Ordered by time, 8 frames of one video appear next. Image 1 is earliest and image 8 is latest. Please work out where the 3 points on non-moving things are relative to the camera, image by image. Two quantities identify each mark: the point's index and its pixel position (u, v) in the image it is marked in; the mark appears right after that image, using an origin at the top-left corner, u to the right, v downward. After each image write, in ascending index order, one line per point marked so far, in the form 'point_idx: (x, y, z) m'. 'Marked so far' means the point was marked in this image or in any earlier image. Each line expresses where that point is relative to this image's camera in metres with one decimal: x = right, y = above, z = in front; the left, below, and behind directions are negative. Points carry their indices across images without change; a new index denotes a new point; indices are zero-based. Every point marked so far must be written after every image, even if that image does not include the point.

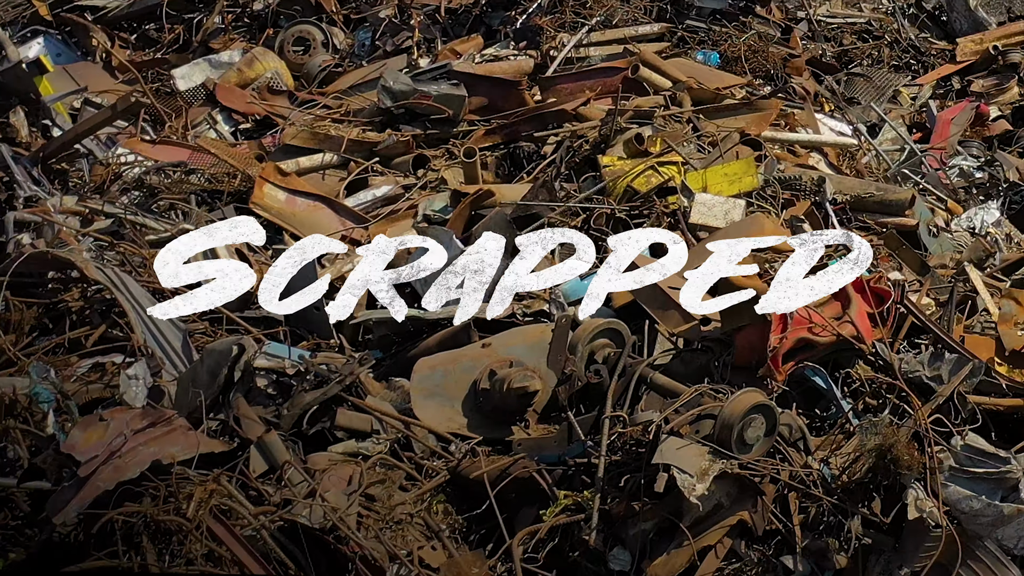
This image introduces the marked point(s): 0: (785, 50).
0: (+1.9, +1.6, +6.0) m
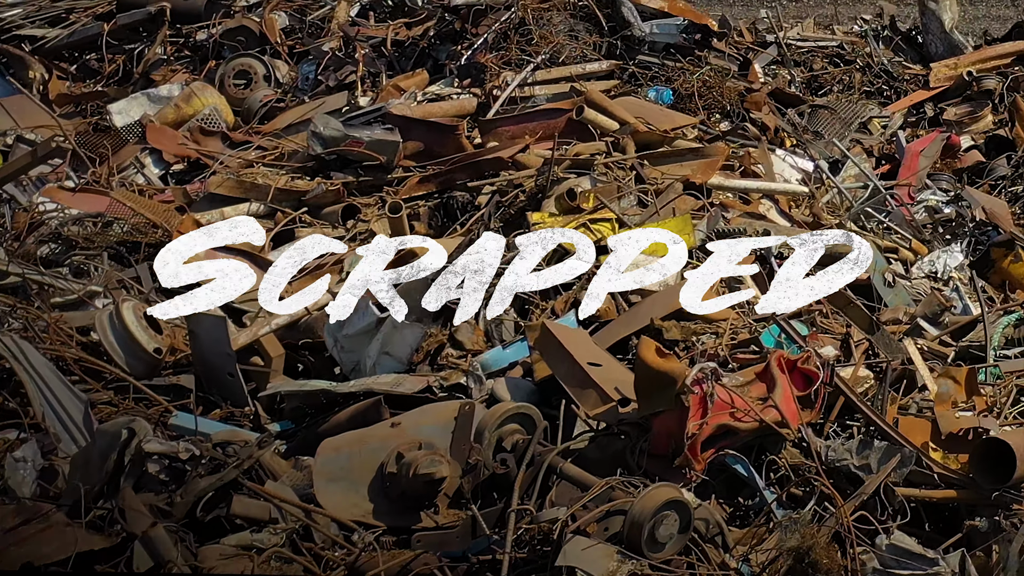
0: (+1.5, +1.3, +5.8) m
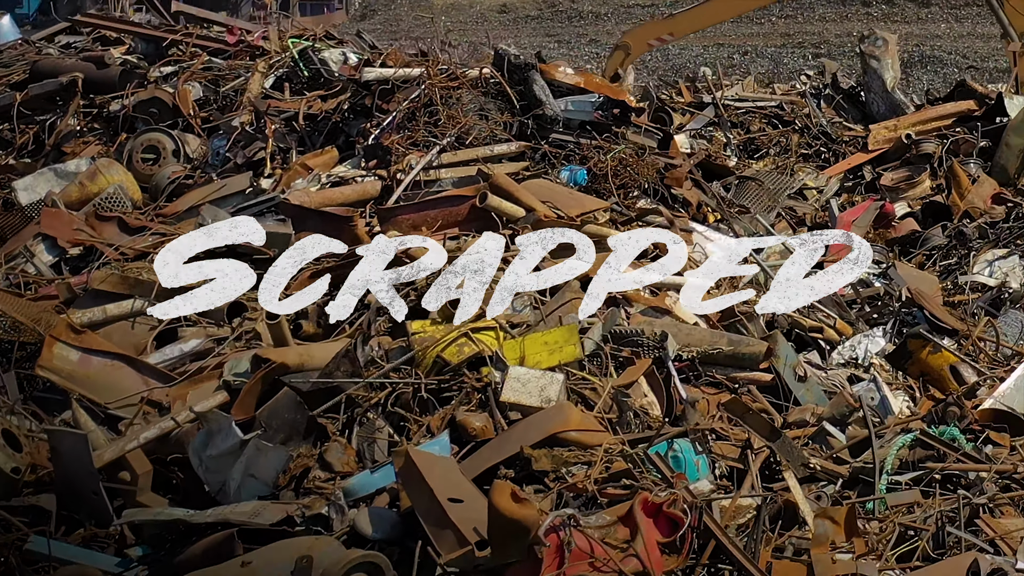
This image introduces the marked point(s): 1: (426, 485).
0: (+1.0, +0.8, +5.6) m
1: (-0.3, -0.7, +3.3) m
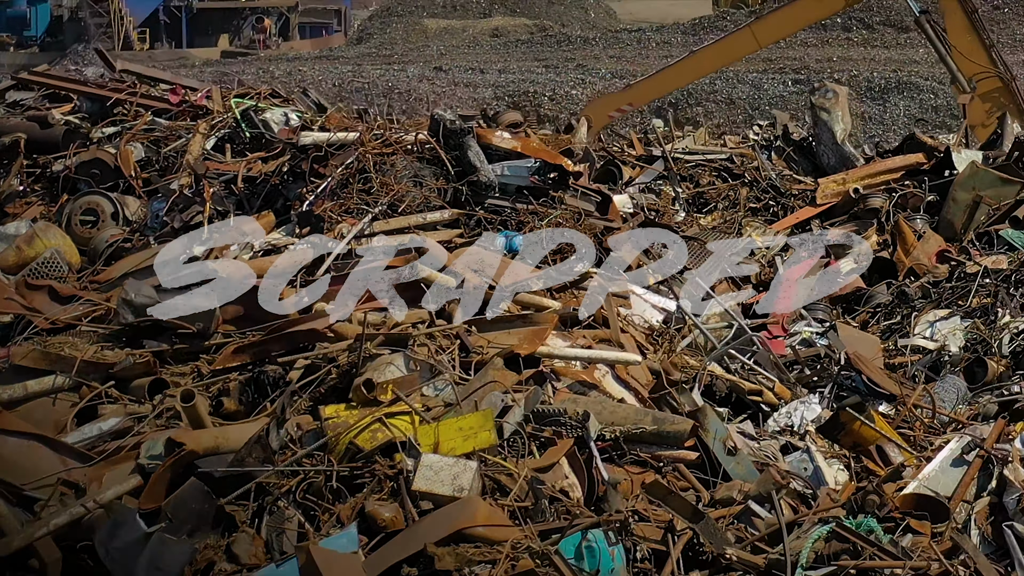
0: (+0.6, +0.4, +5.6) m
1: (-0.7, -1.1, +3.3) m
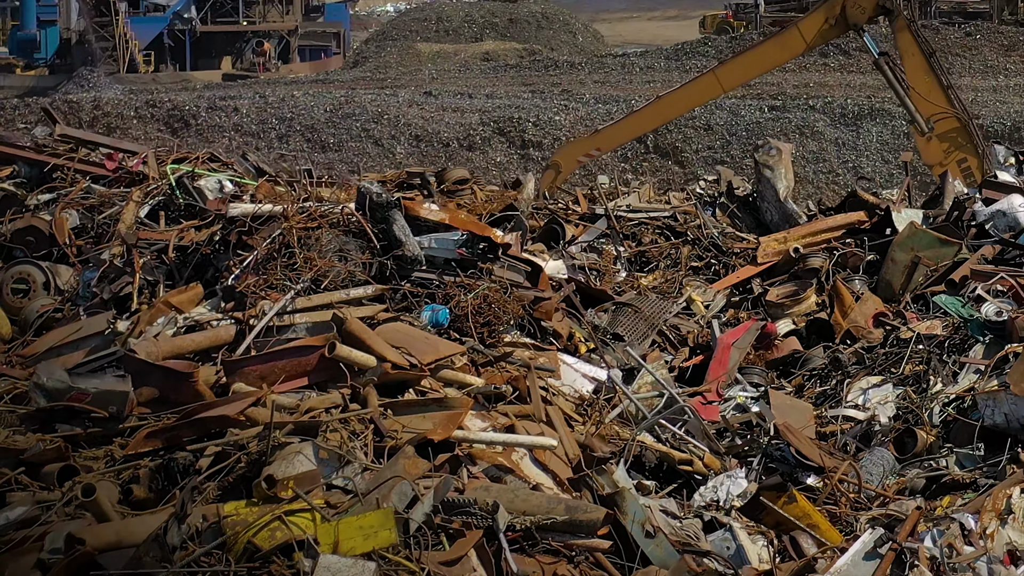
0: (+0.1, 0.0, +5.6) m
1: (-1.1, -1.5, +3.2) m
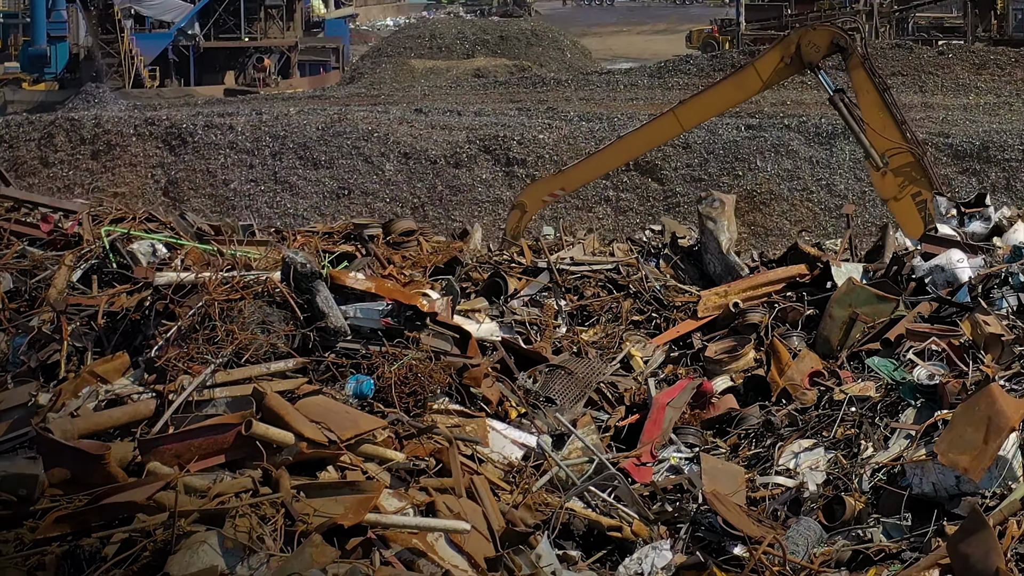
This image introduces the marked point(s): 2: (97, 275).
0: (-0.3, -0.5, +5.6) m
1: (-1.6, -1.9, +3.1) m
2: (-2.9, +0.1, +6.1) m
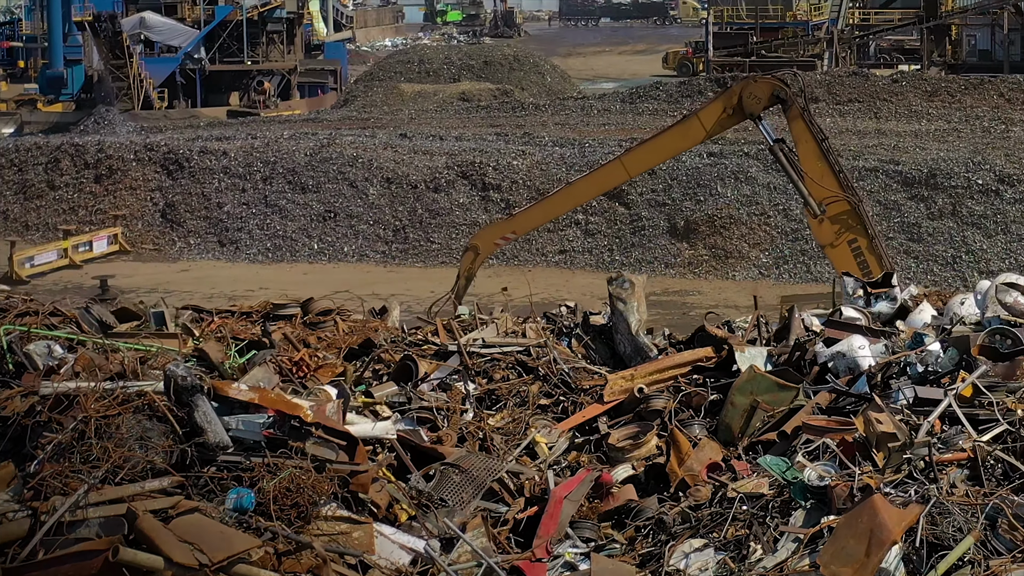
0: (-1.0, -1.1, +5.5) m
1: (-2.3, -2.6, +3.1) m
2: (-3.6, -0.6, +6.1) m
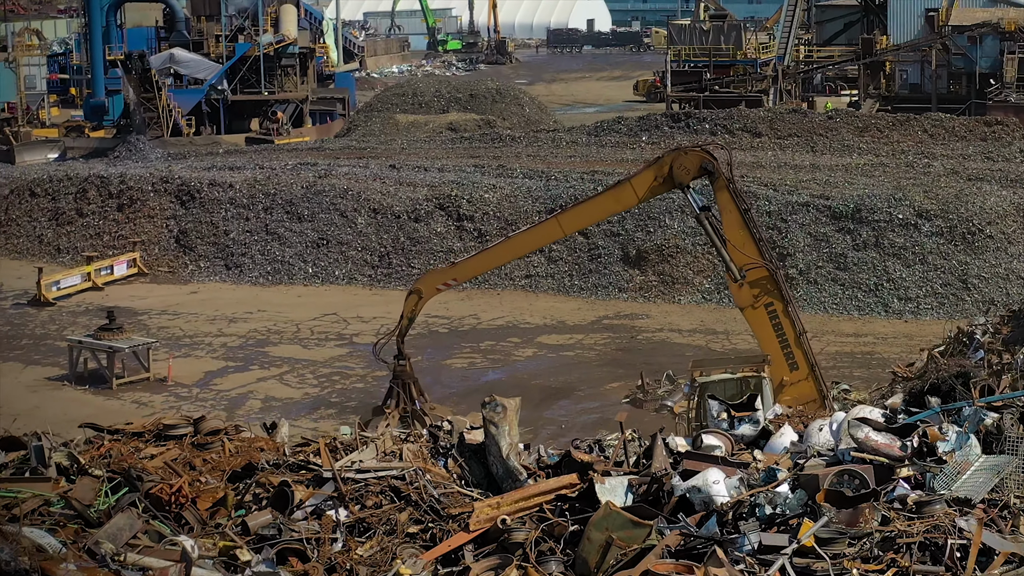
0: (-2.1, -2.2, +5.6) m
1: (-3.4, -3.8, +3.3) m
2: (-4.7, -1.8, +6.3) m
